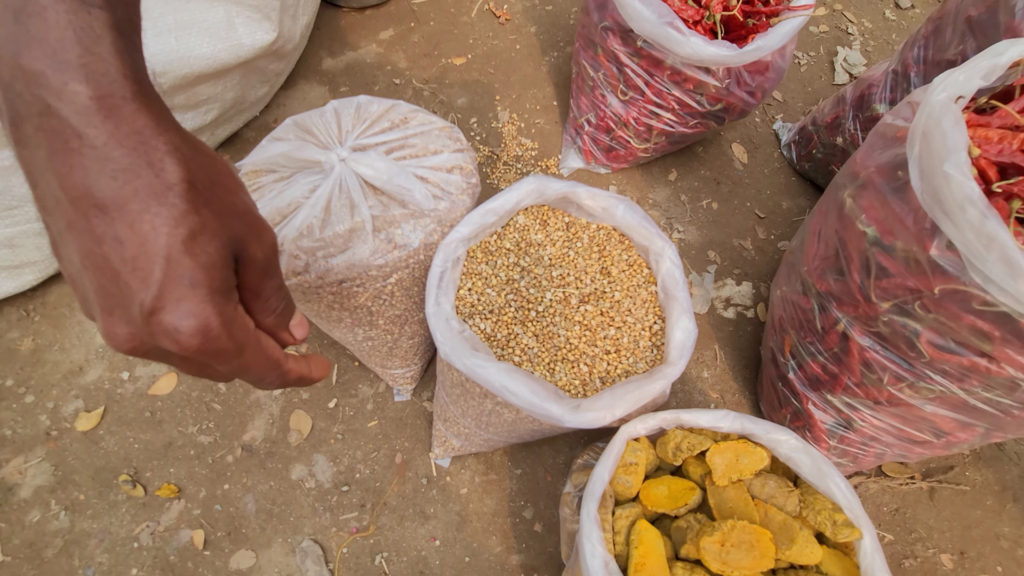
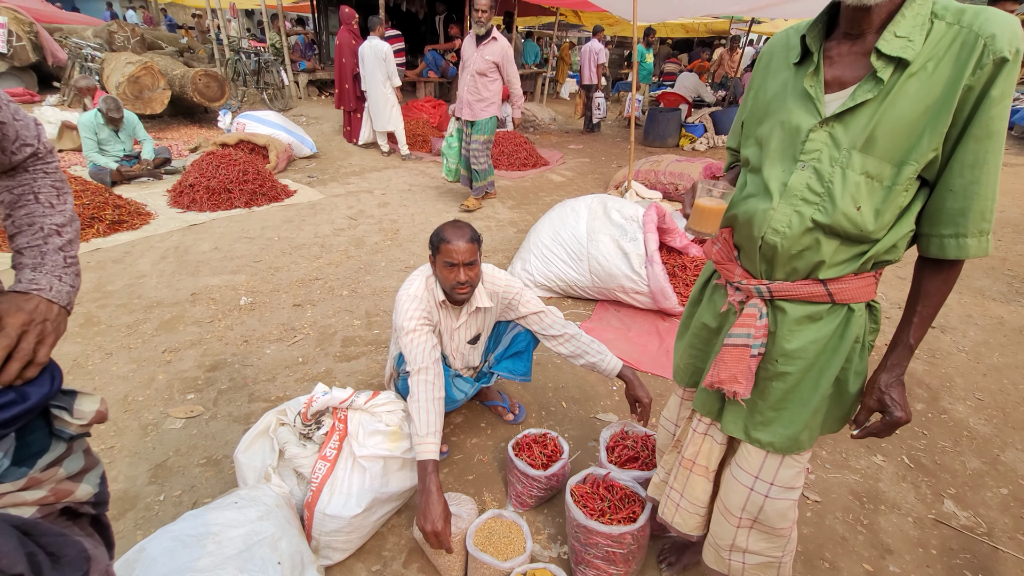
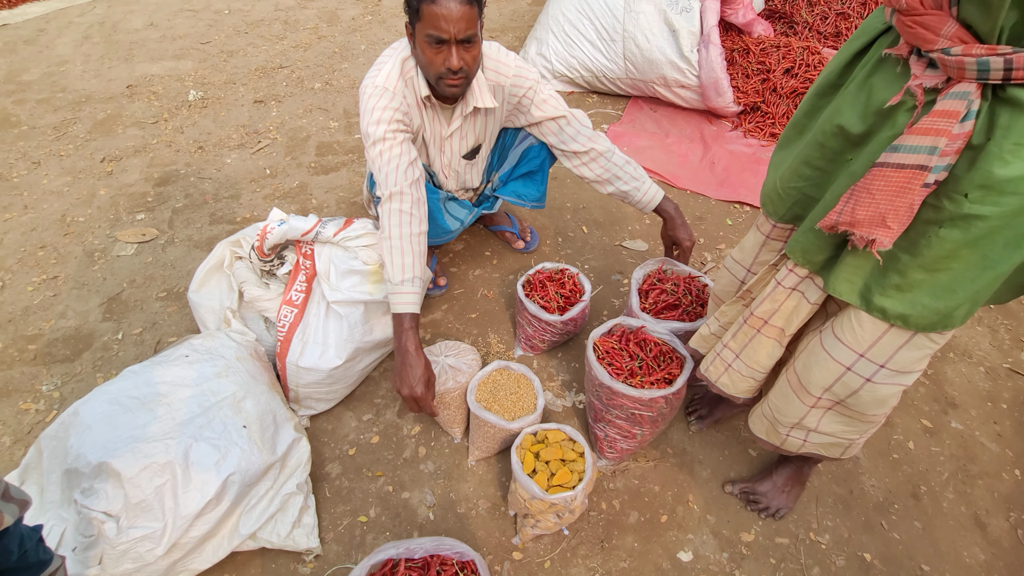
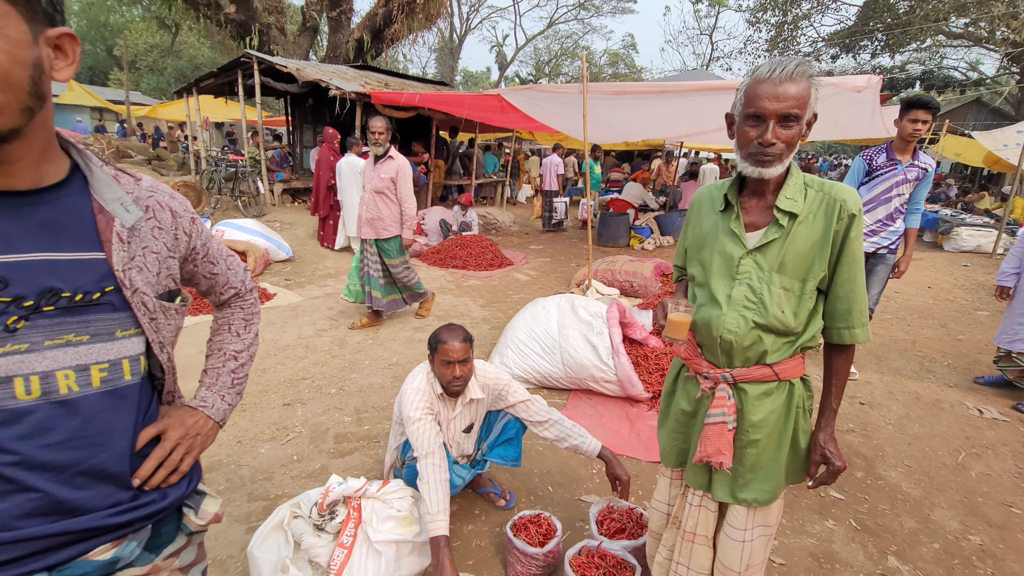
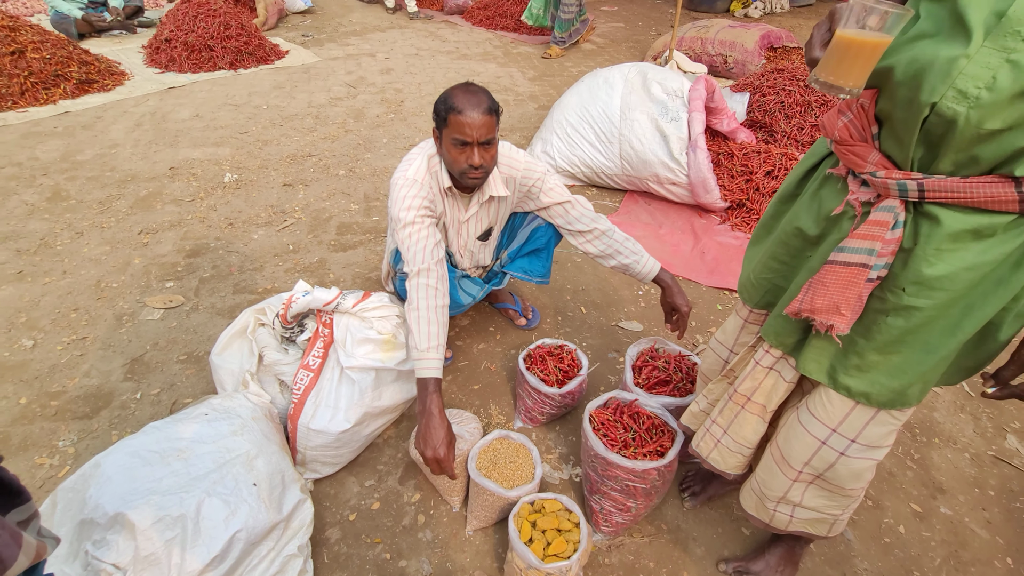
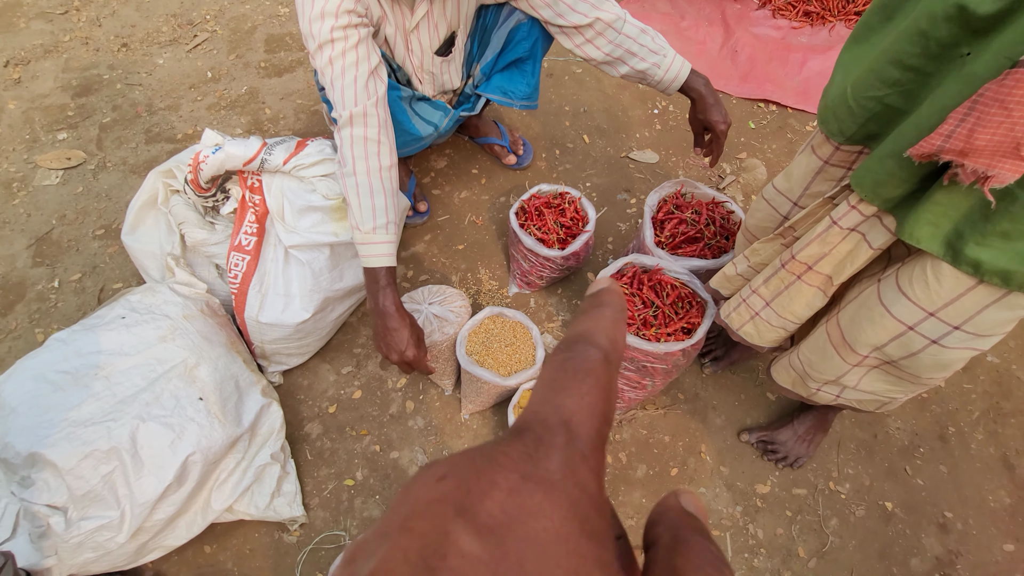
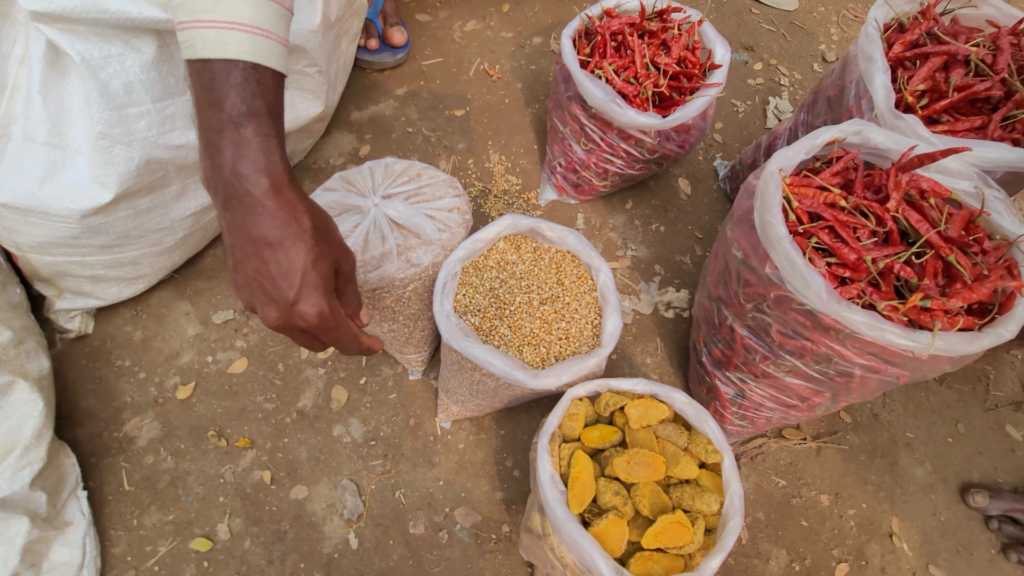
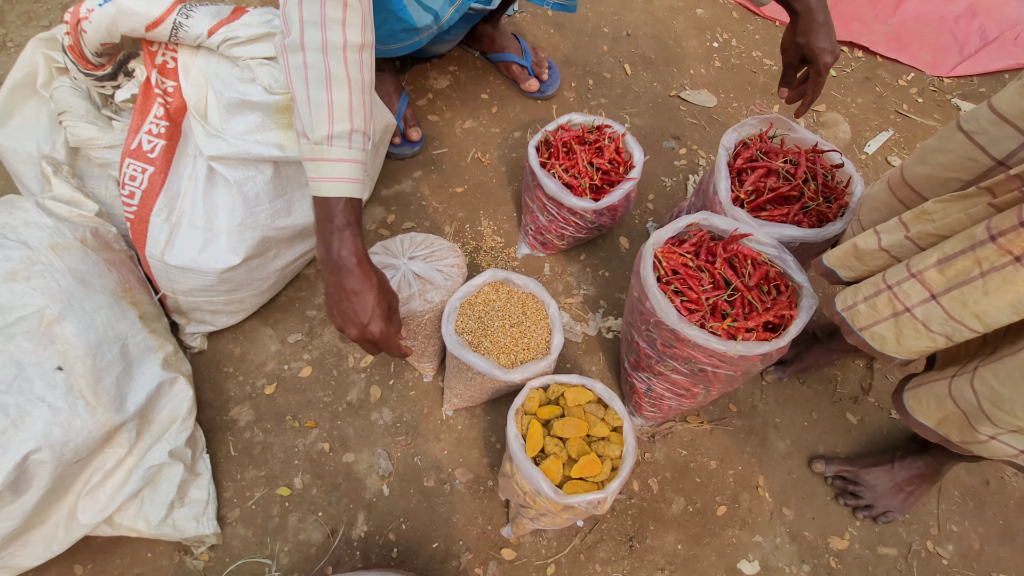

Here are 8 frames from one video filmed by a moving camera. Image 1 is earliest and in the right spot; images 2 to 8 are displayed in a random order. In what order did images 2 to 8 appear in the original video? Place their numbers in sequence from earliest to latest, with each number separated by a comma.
7, 8, 6, 3, 5, 2, 4
